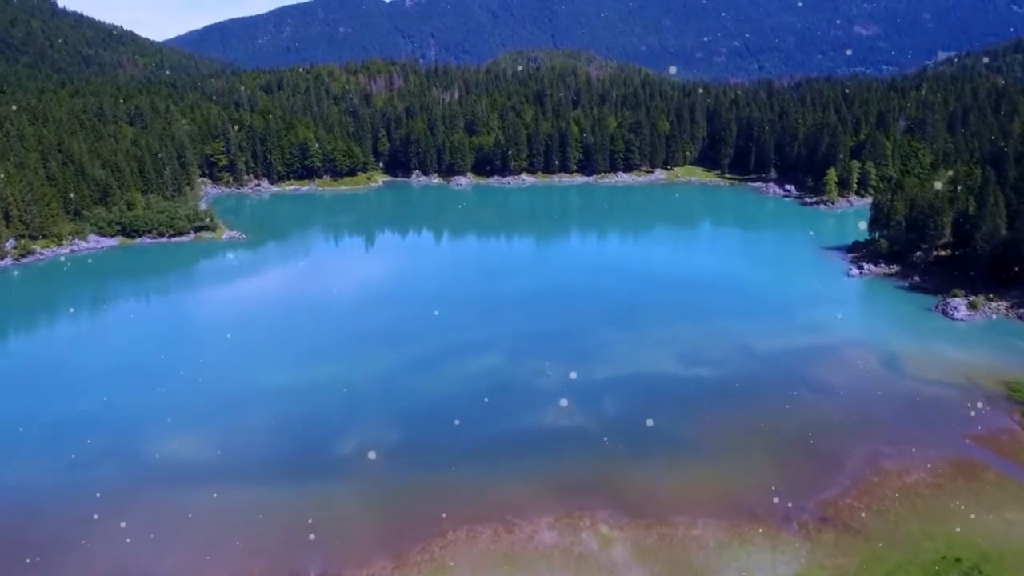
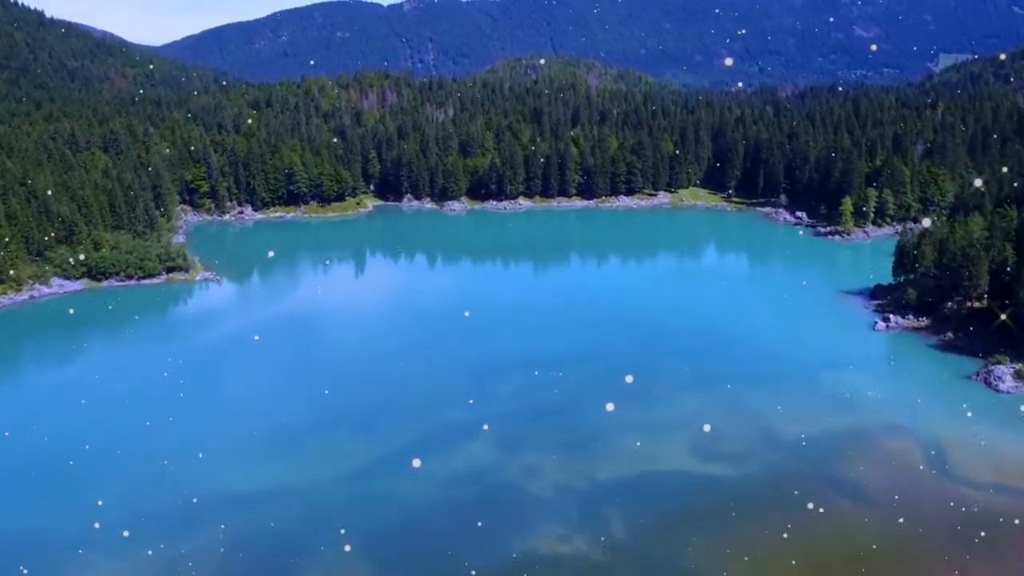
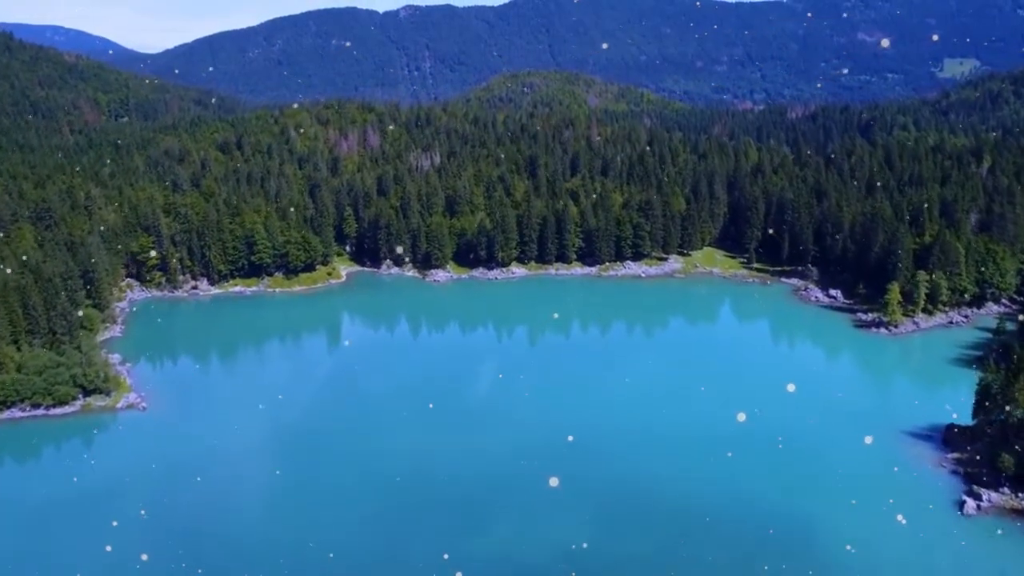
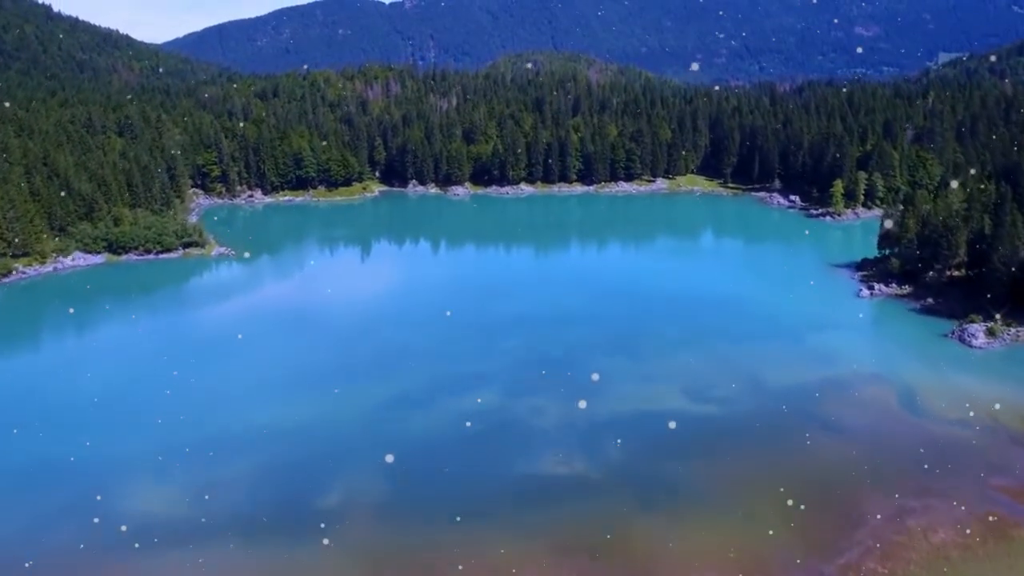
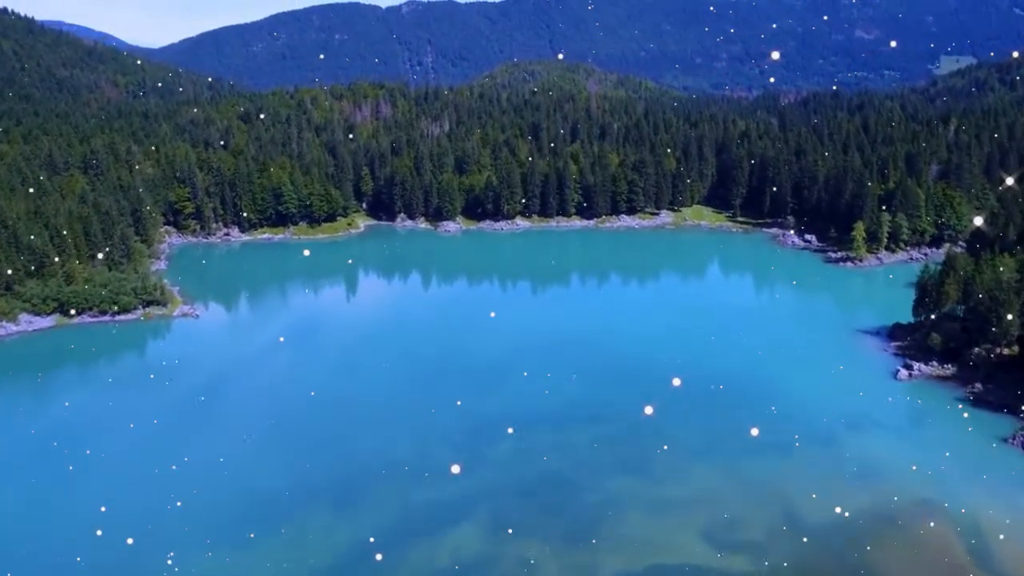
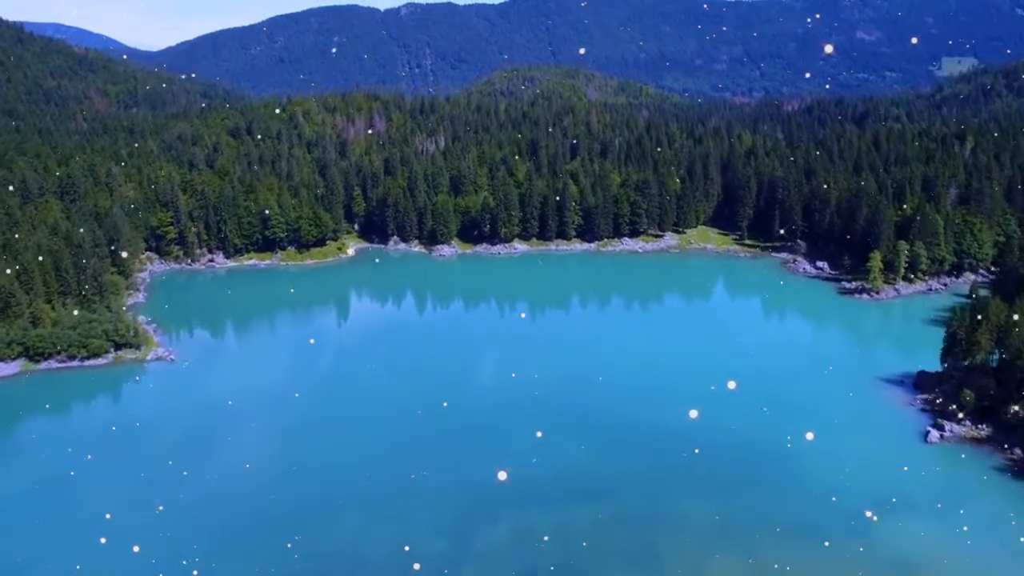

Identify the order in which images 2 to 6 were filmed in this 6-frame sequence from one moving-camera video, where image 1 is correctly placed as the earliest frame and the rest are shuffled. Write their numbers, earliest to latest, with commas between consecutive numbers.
4, 2, 5, 6, 3
